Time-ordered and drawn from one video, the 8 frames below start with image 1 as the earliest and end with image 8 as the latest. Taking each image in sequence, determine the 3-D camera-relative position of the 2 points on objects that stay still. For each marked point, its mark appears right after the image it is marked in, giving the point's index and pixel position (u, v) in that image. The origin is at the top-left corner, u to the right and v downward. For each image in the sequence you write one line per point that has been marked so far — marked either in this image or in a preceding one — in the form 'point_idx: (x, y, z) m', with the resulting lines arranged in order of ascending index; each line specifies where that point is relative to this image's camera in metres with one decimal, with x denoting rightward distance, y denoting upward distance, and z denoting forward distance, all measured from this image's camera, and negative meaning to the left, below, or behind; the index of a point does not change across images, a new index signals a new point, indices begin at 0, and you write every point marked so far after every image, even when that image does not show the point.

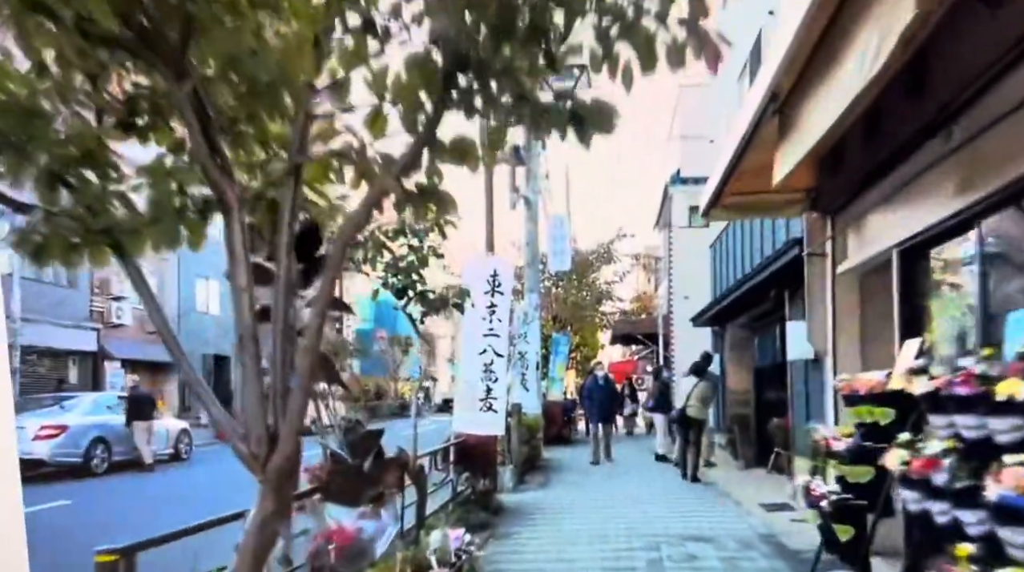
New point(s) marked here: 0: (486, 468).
0: (-0.3, -2.0, +9.9) m
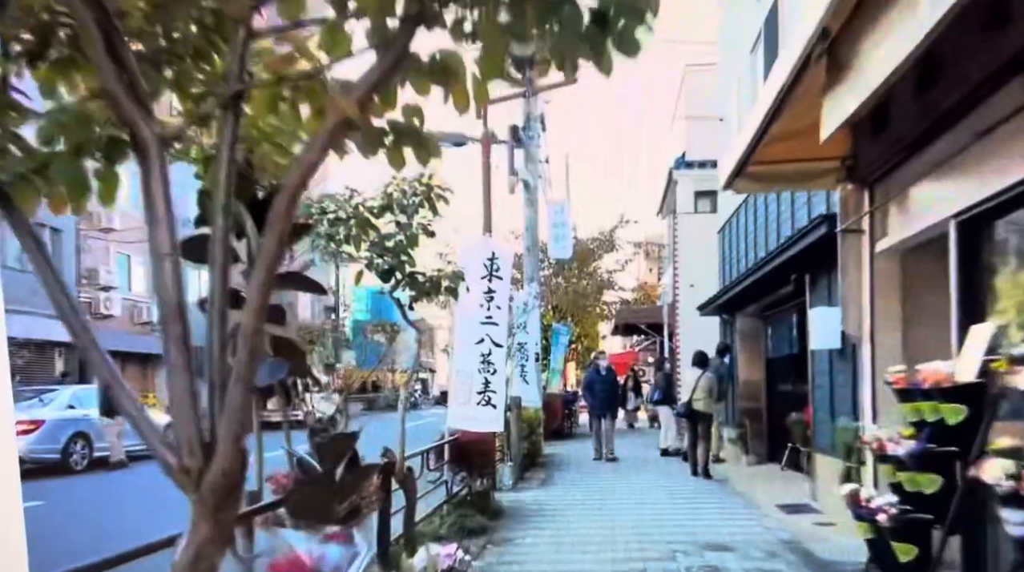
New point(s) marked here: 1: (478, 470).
0: (-0.3, -1.8, +9.3) m
1: (-0.3, -1.8, +9.1) m
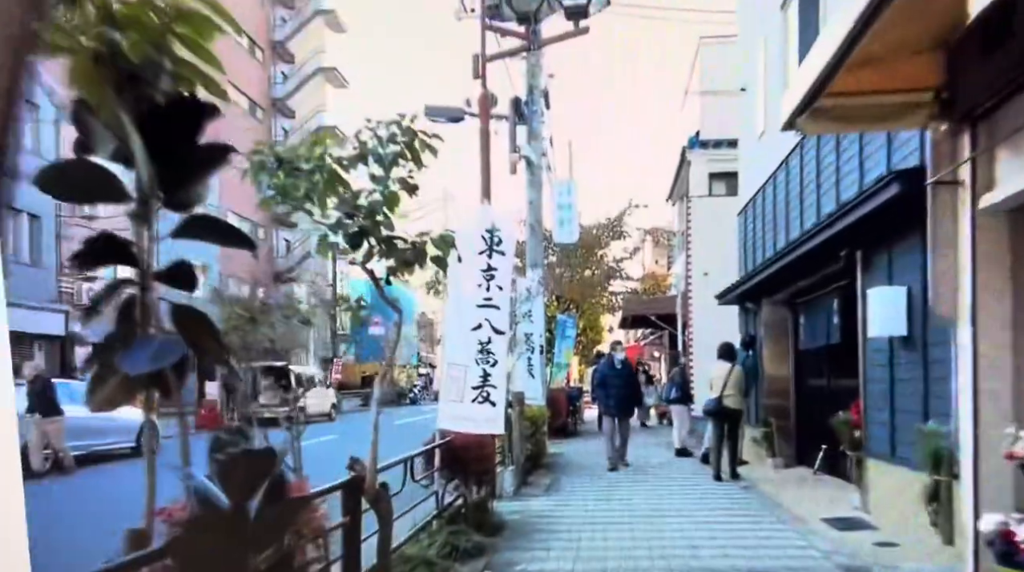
0: (-0.3, -1.7, +8.0) m
1: (-0.3, -1.7, +7.9) m
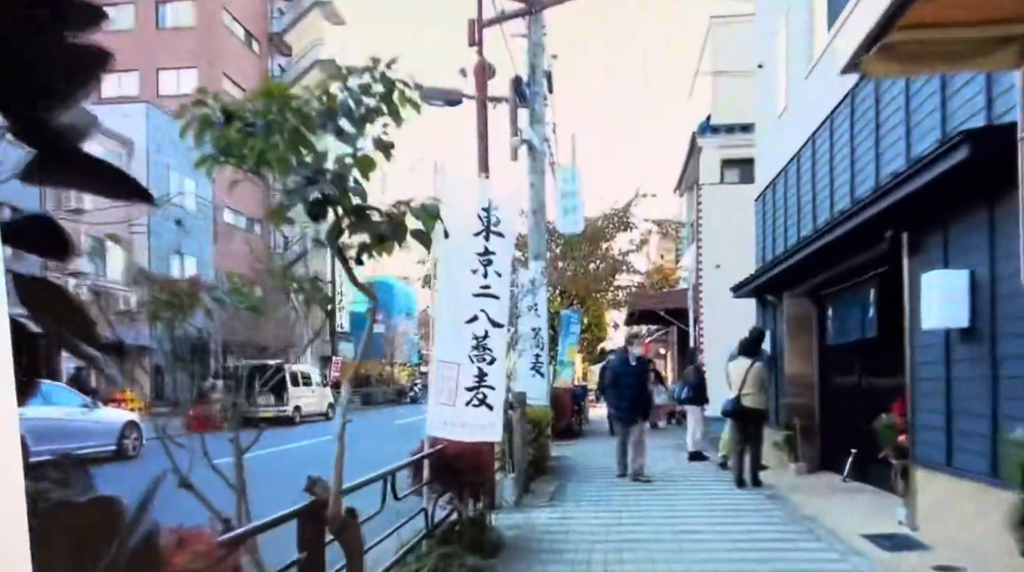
0: (-0.3, -1.6, +7.2) m
1: (-0.3, -1.6, +7.0) m
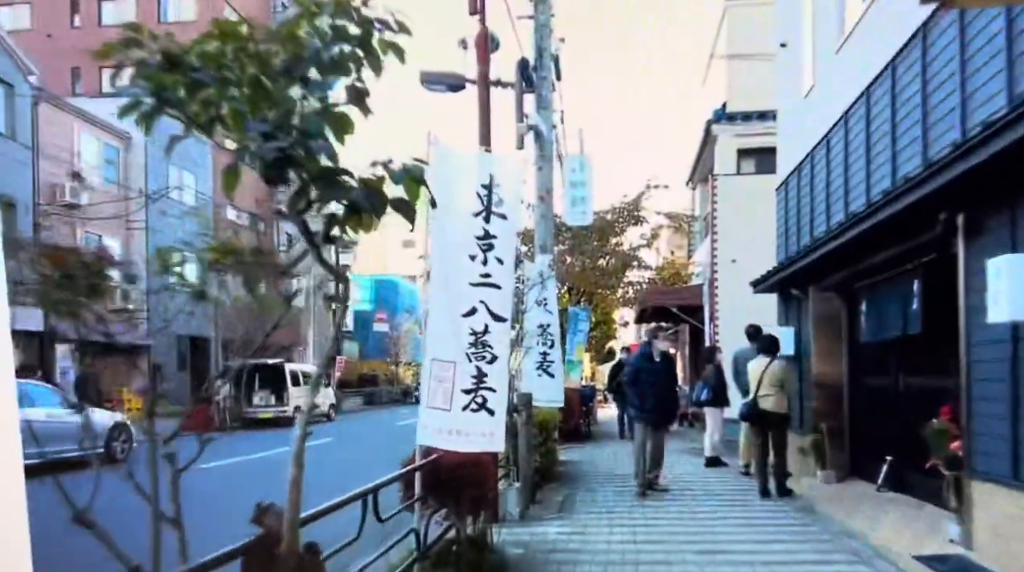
0: (-0.2, -1.5, +6.4) m
1: (-0.3, -1.5, +6.3) m
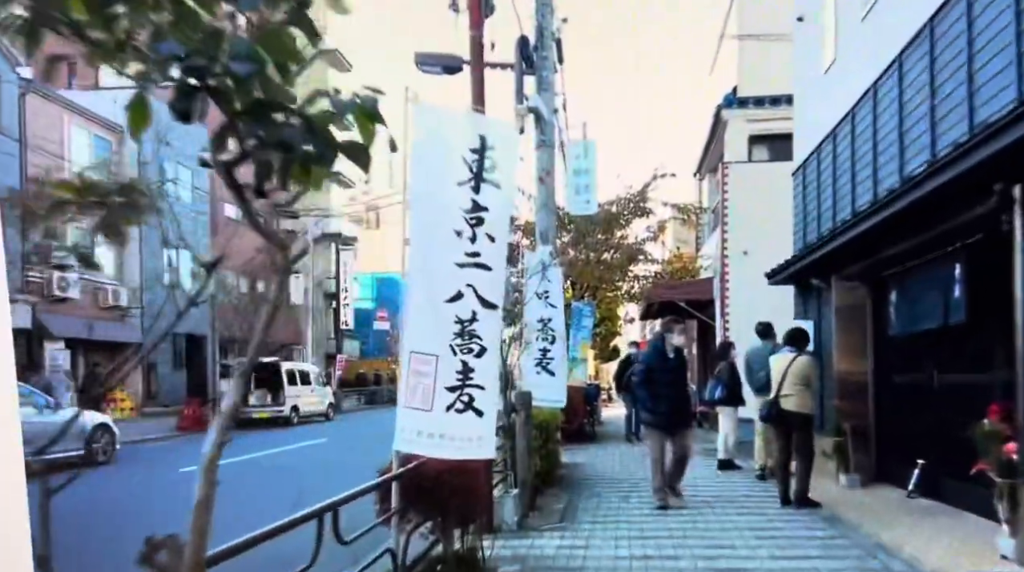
0: (-0.3, -1.4, +5.7) m
1: (-0.3, -1.4, +5.6) m
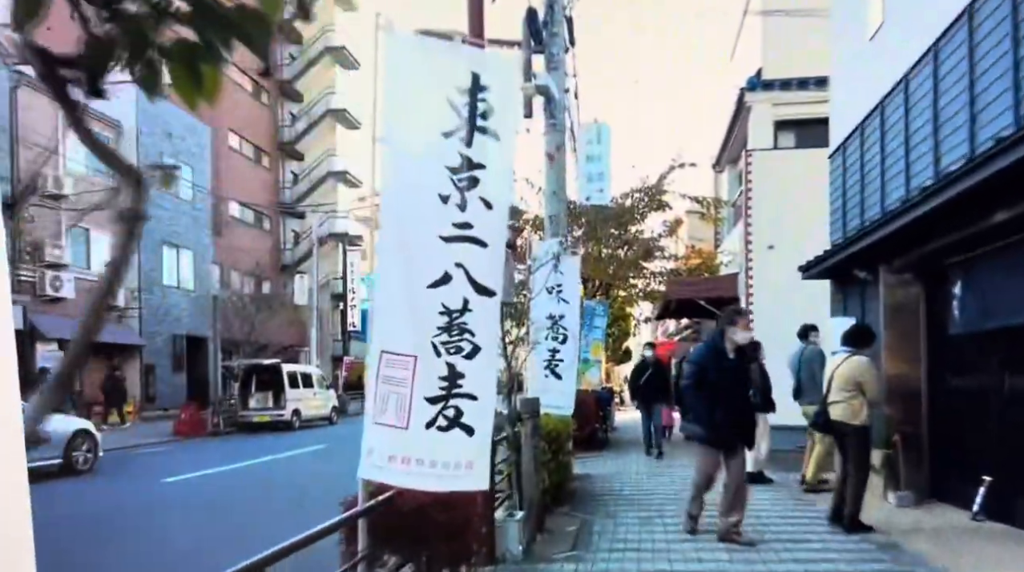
0: (-0.3, -1.3, +4.7) m
1: (-0.3, -1.3, +4.6) m
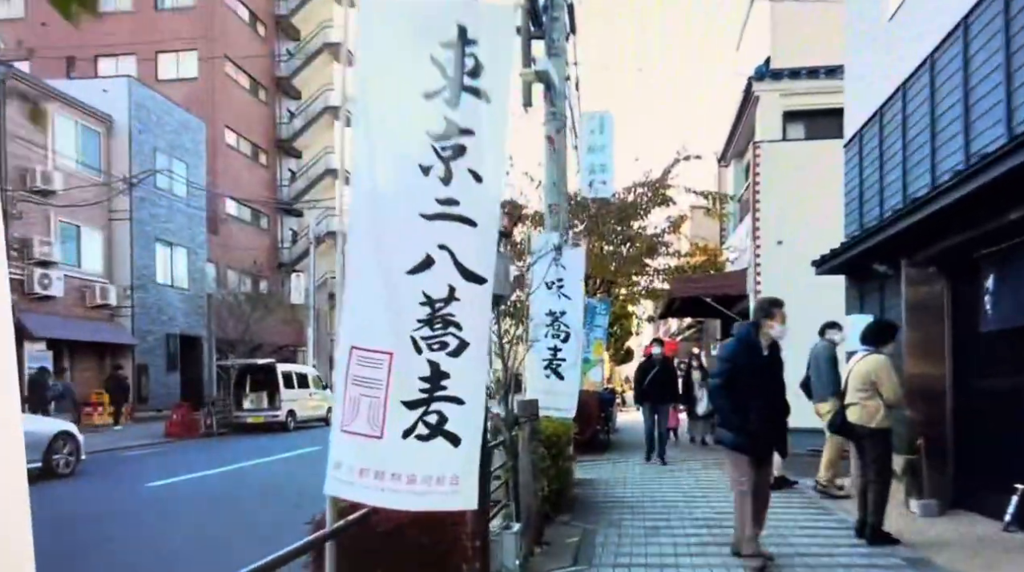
0: (-0.3, -1.3, +4.2) m
1: (-0.3, -1.3, +4.1) m
